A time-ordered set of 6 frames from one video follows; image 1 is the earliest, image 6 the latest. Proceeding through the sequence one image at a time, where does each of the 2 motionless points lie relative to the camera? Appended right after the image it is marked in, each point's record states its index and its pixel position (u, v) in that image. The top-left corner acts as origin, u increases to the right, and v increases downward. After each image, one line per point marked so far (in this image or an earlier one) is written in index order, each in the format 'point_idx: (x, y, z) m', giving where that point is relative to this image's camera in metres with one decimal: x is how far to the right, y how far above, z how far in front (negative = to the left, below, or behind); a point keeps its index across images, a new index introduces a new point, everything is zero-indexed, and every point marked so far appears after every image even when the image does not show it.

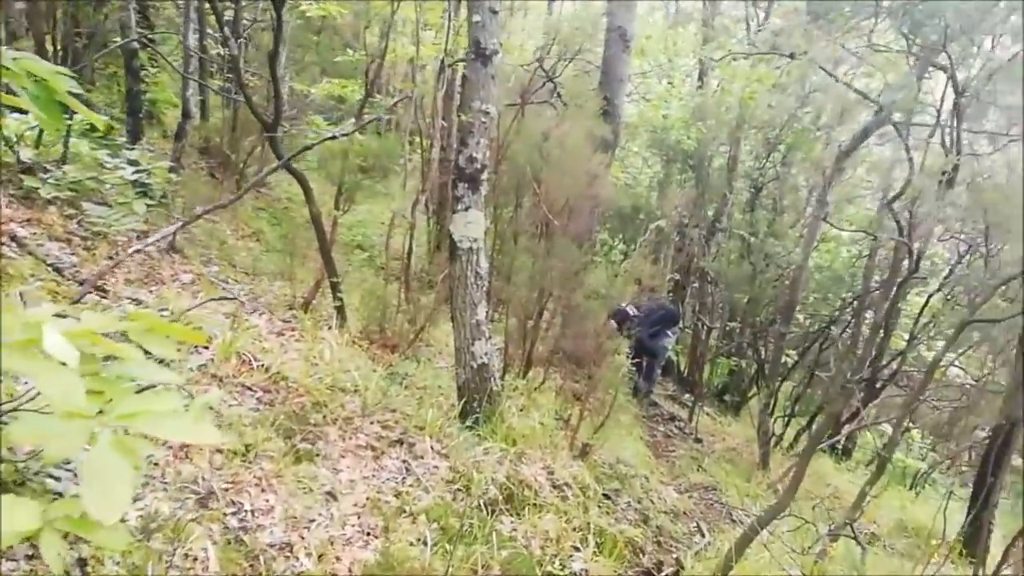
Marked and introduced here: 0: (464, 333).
0: (-0.3, -0.3, +4.6) m
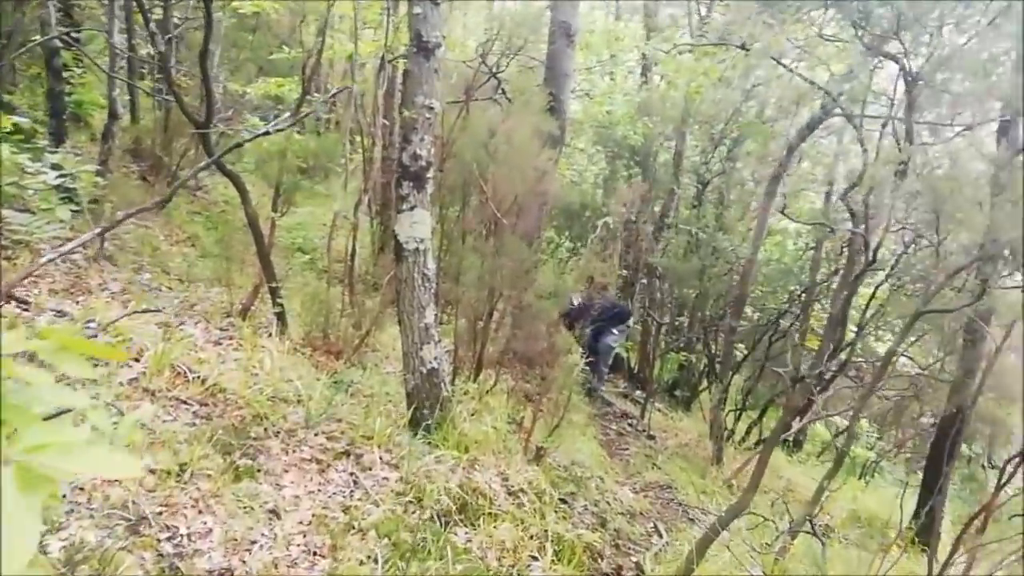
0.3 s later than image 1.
0: (-0.5, -0.3, +4.4) m
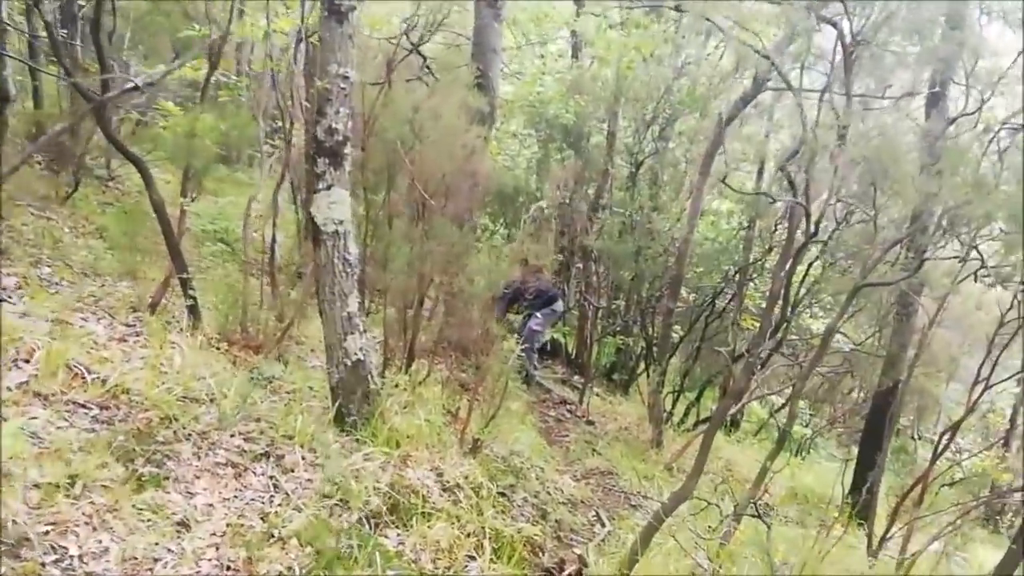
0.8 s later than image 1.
0: (-0.9, -0.2, +4.1) m
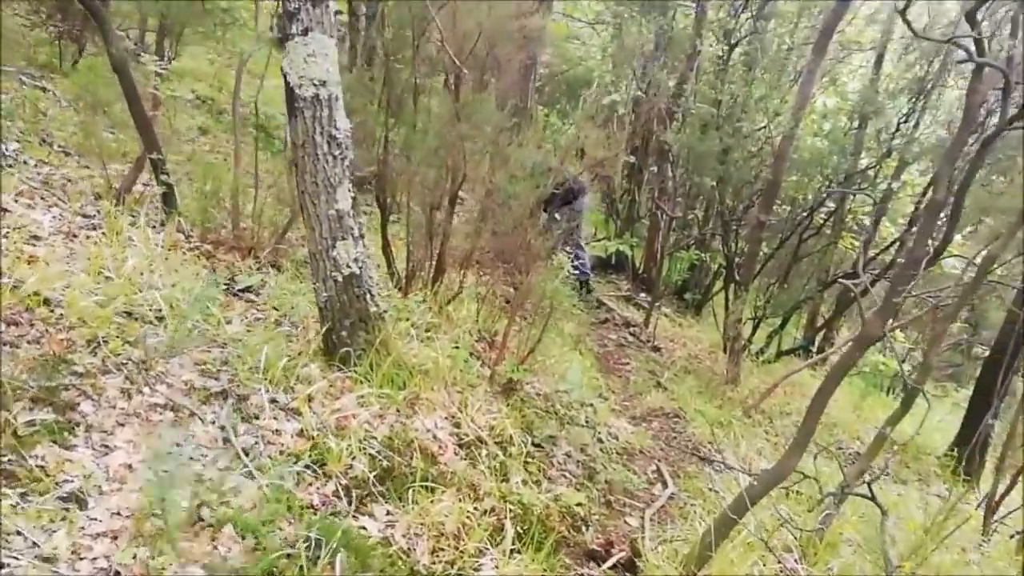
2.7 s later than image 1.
0: (-0.7, +0.2, +3.1) m
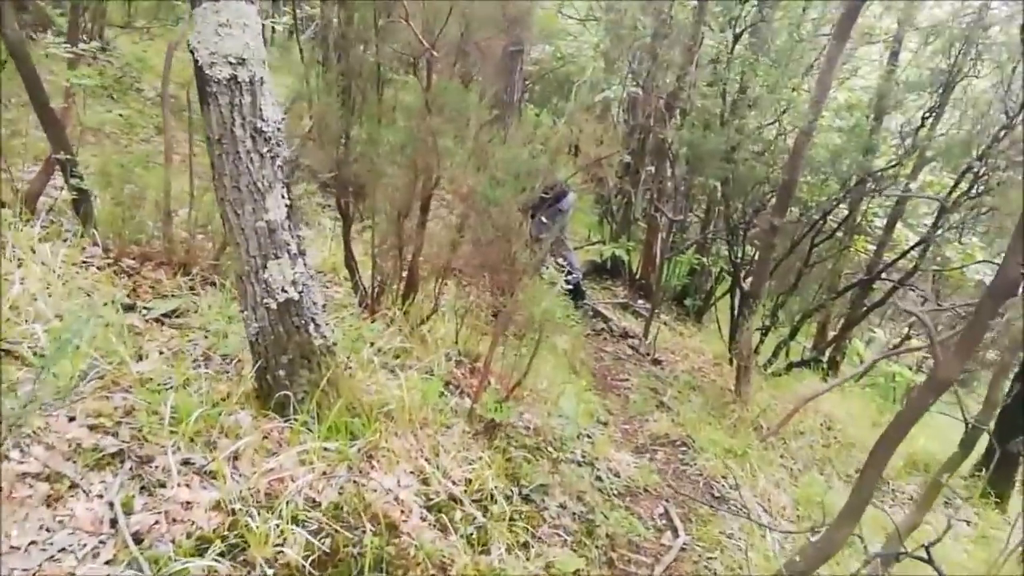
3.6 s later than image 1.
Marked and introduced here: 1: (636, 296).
0: (-0.8, +0.1, +2.5) m
1: (+1.2, -0.1, +7.8) m
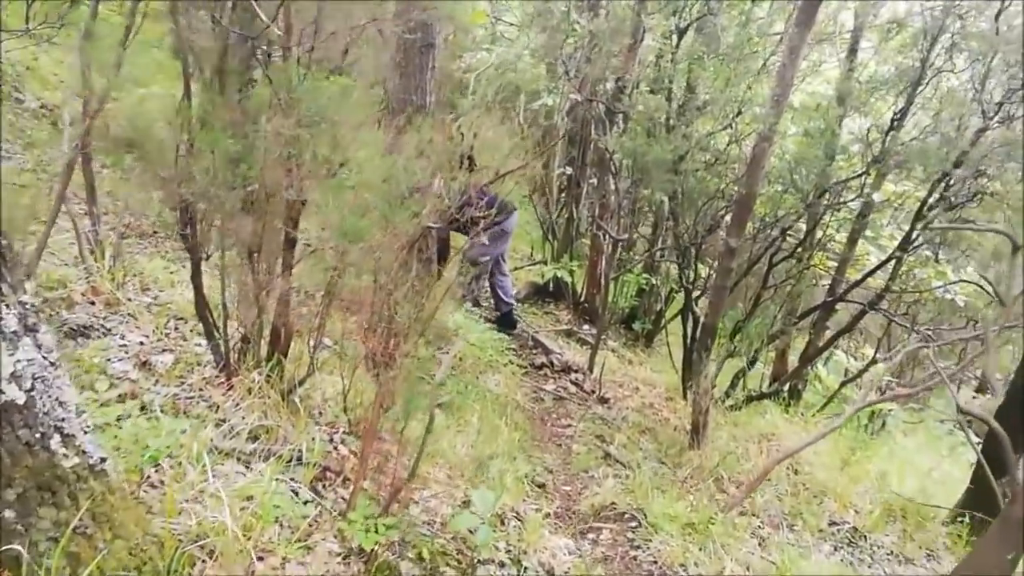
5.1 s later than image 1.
0: (-1.1, -0.1, +1.5) m
1: (+0.6, -0.3, +6.9) m
